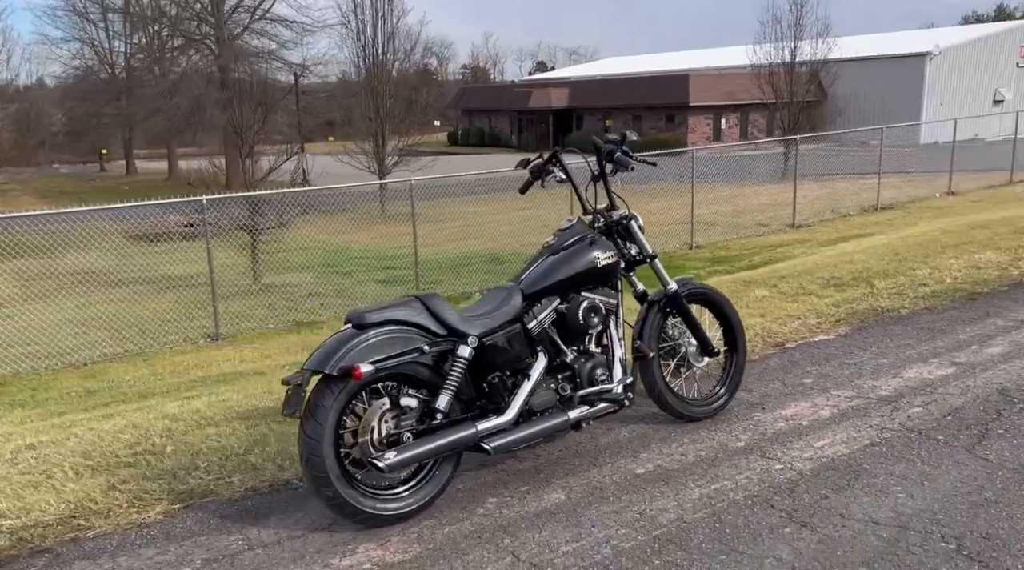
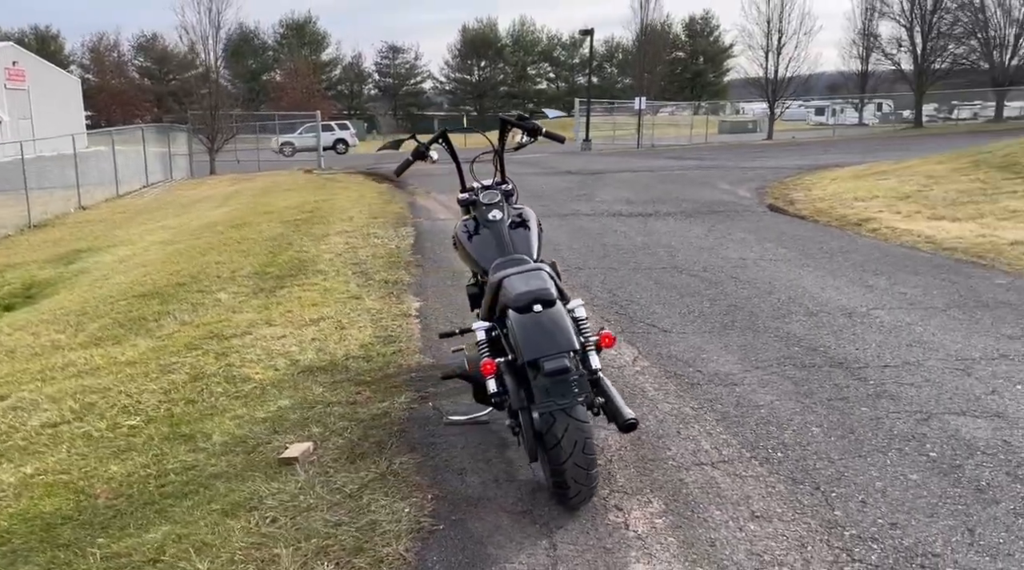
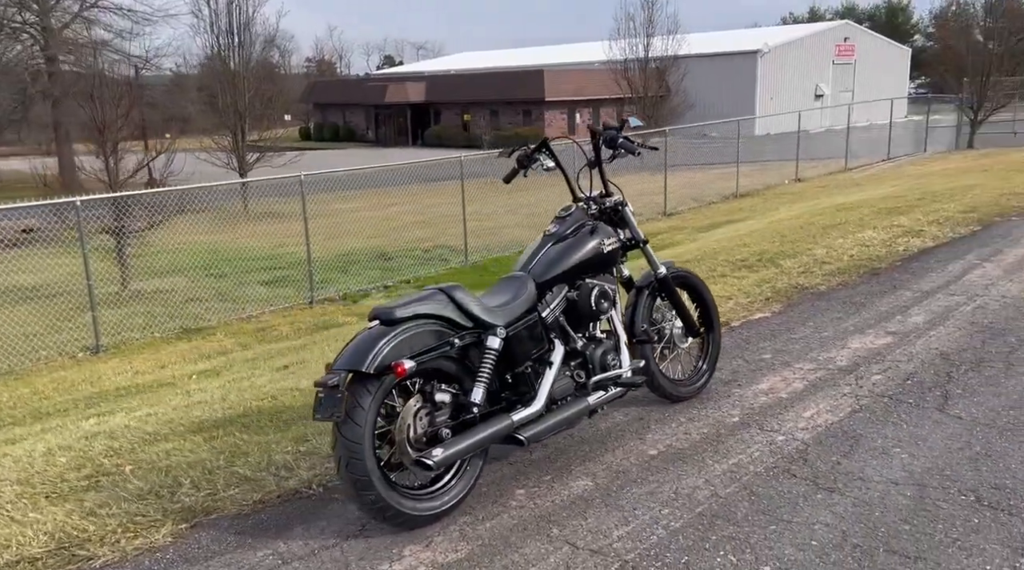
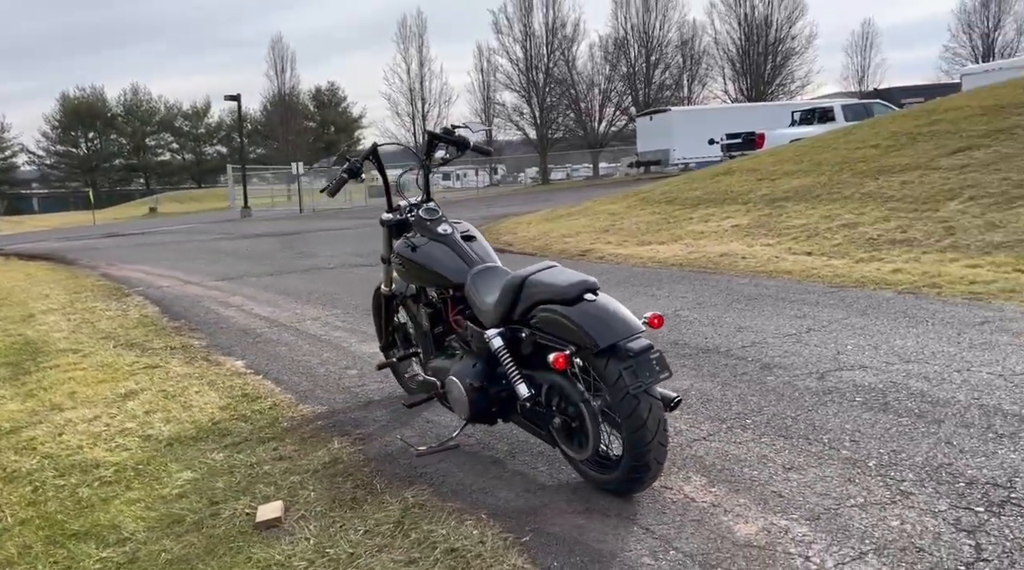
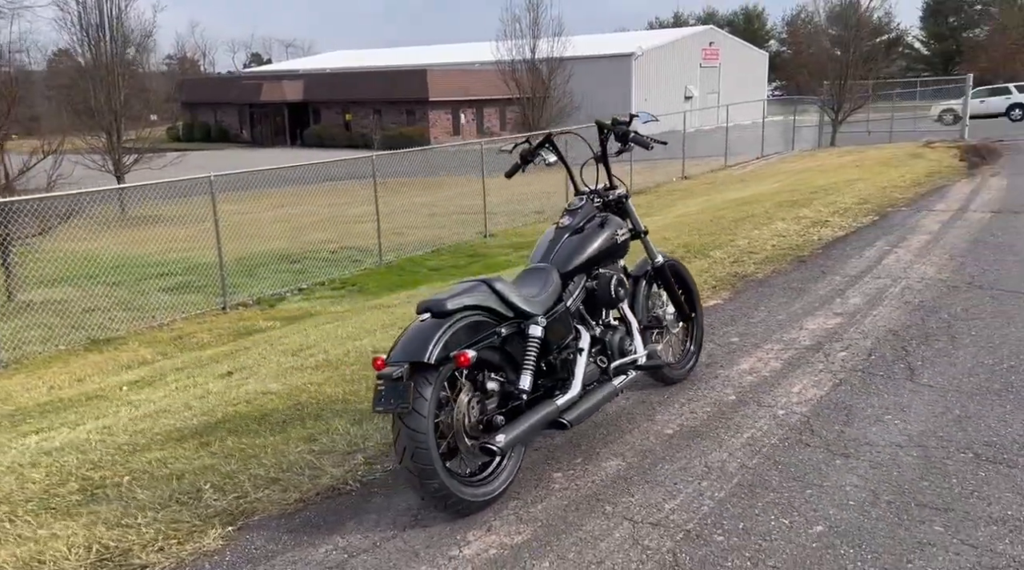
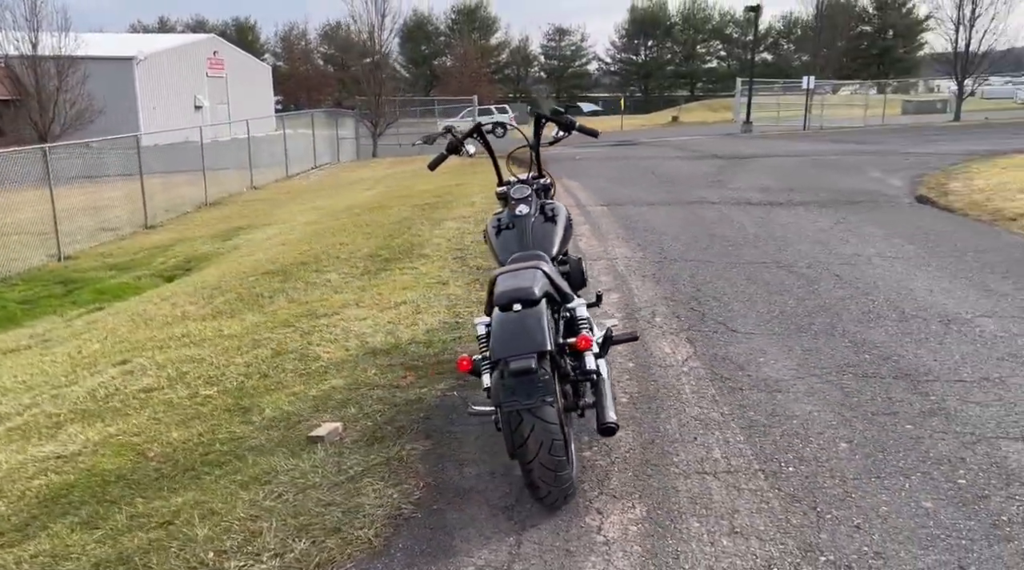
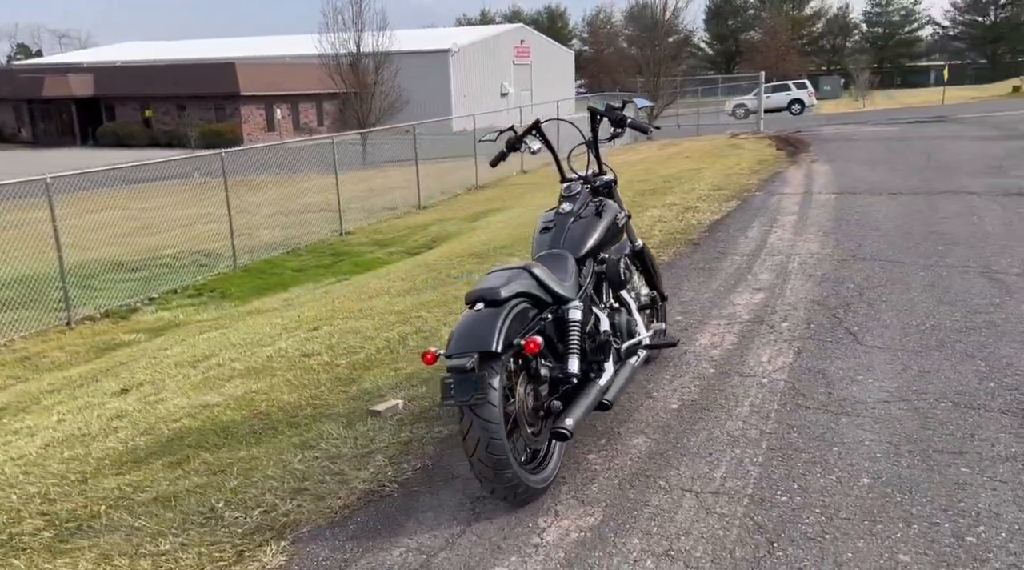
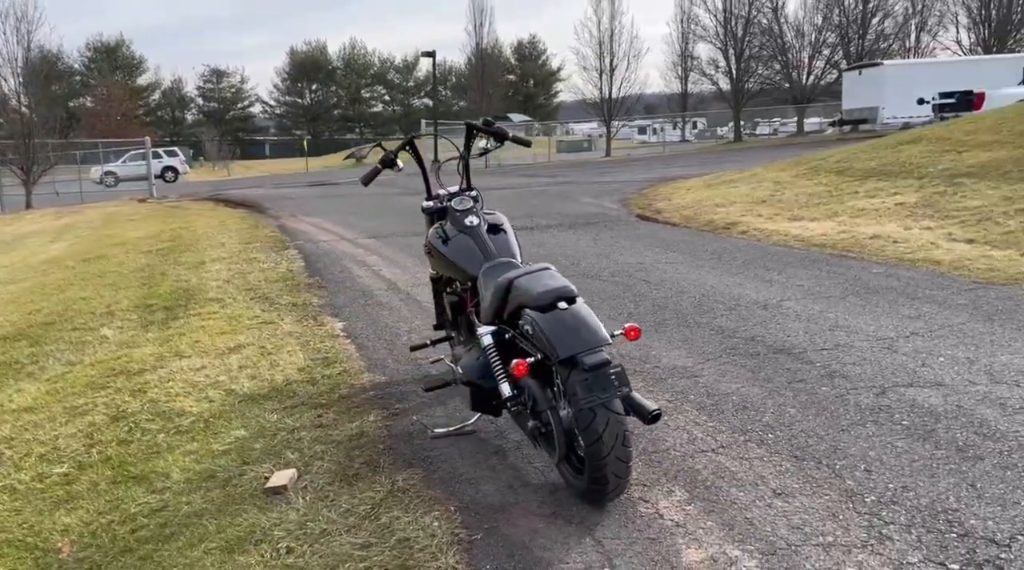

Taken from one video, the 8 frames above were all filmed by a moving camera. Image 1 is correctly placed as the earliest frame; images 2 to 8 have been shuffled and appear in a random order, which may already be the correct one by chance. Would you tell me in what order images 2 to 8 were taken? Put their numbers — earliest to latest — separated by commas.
3, 5, 7, 6, 2, 8, 4
